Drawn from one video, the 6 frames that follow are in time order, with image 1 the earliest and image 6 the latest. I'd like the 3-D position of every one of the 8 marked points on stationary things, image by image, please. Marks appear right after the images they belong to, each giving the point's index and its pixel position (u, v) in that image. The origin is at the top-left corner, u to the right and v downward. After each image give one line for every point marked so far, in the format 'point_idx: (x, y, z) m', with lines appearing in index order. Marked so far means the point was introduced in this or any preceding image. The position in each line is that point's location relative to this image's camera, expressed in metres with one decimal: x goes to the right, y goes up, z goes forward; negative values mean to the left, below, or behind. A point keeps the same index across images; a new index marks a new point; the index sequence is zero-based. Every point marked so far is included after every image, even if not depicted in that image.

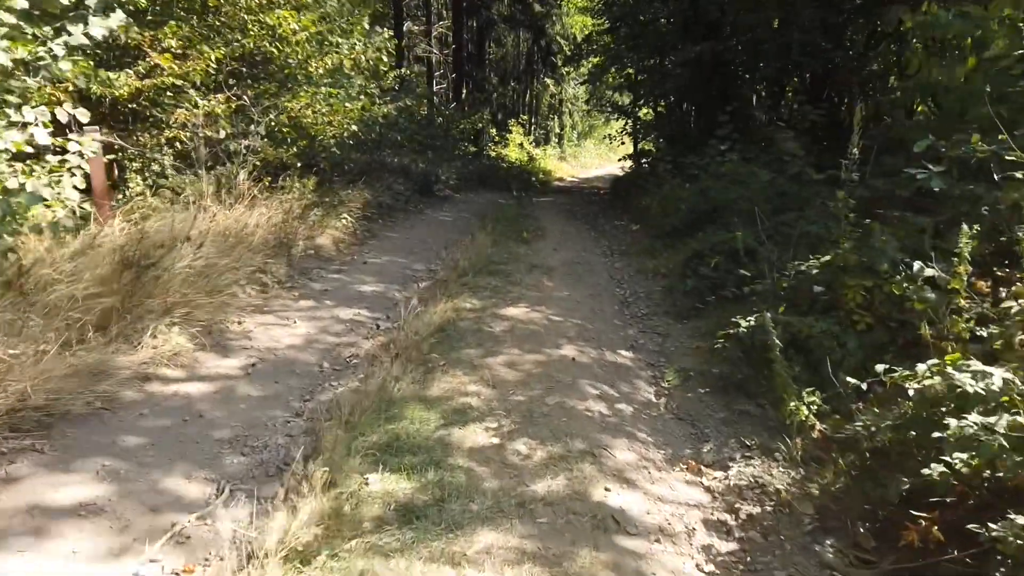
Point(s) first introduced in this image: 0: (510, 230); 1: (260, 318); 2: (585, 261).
0: (0.0, +0.8, +11.0) m
1: (-1.9, -0.2, +5.9) m
2: (+0.8, +0.3, +9.0) m
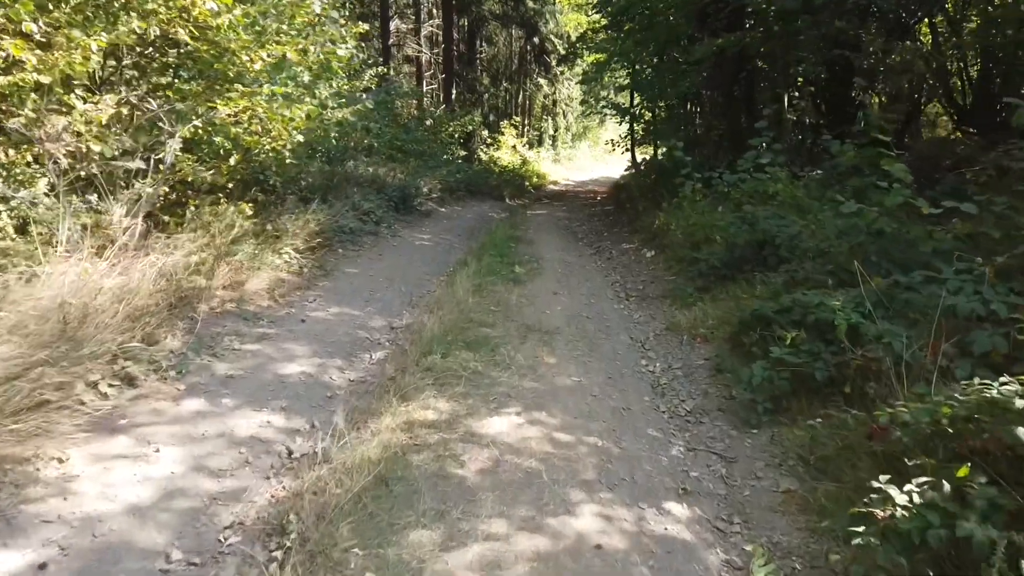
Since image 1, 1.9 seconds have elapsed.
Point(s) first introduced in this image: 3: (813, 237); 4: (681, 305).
0: (-0.2, +0.3, +8.9) m
1: (-2.0, -0.8, +3.8) m
2: (+0.7, -0.2, +6.9) m
3: (+2.4, +0.4, +6.2) m
4: (+1.6, -0.2, +7.1) m
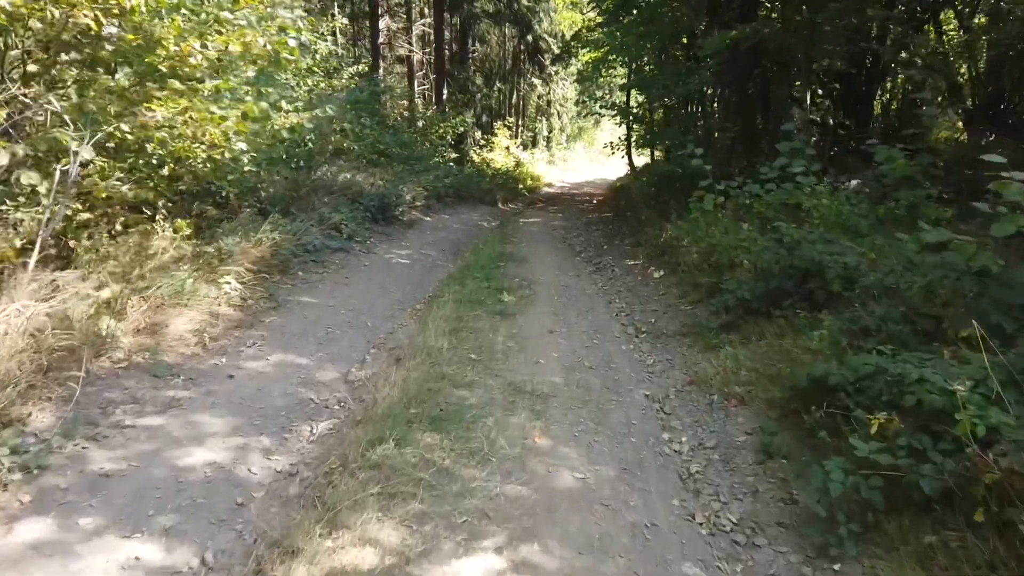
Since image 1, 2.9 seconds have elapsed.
0: (-0.3, 0.0, +7.6) m
1: (-2.1, -1.1, +2.5) m
2: (+0.6, -0.5, +5.6) m
3: (+2.3, +0.1, +4.9) m
4: (+1.5, -0.5, +5.8) m
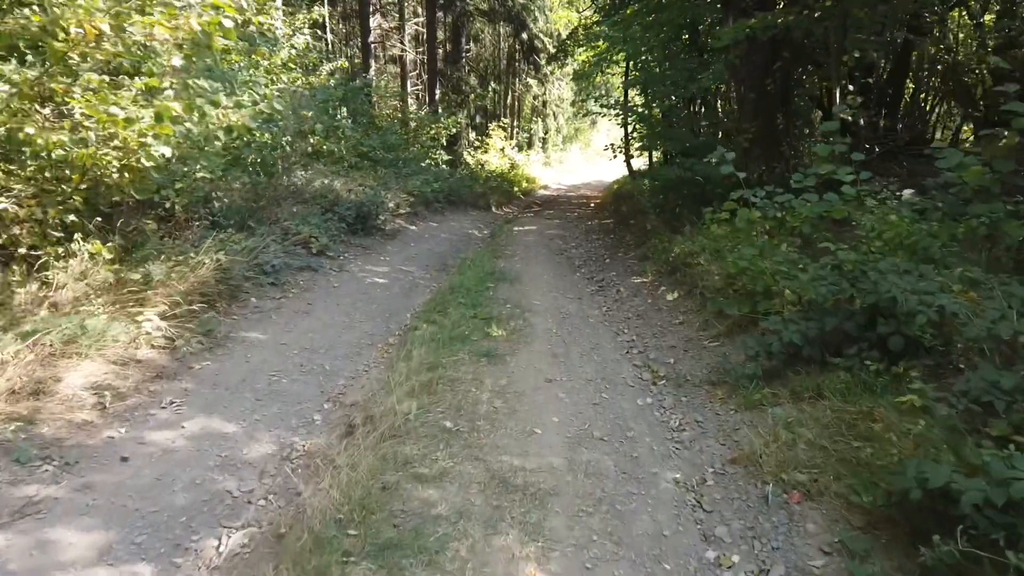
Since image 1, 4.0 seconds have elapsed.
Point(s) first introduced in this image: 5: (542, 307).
0: (-0.4, -0.3, +6.3) m
1: (-2.2, -1.3, +1.2) m
2: (+0.6, -0.8, +4.4) m
3: (+2.3, -0.1, +3.7) m
4: (+1.4, -0.7, +4.6) m
5: (+0.3, -0.2, +7.2) m
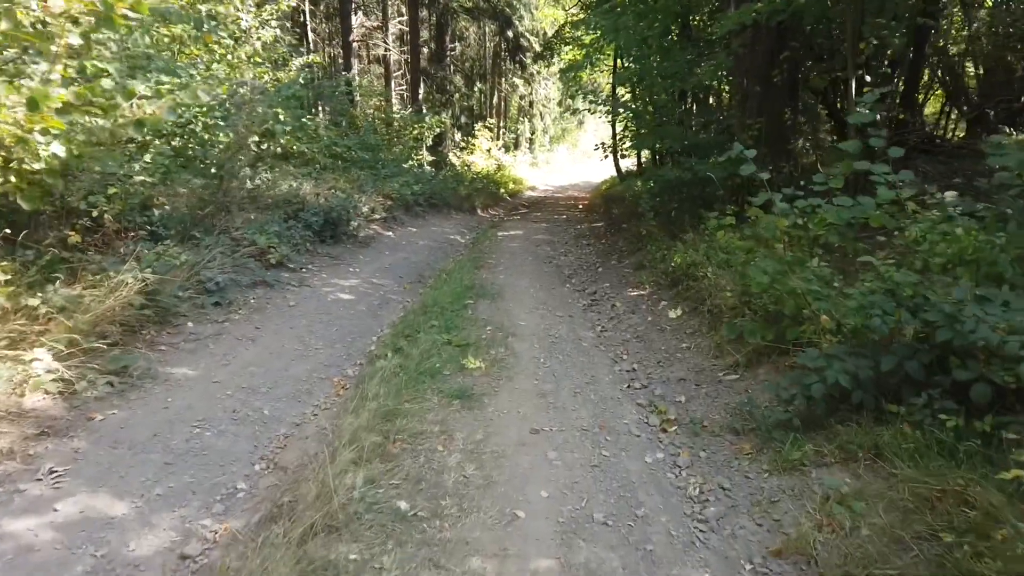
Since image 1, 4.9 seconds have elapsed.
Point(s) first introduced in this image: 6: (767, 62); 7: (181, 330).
0: (-0.5, -0.5, +5.4) m
1: (-2.2, -1.5, +0.2) m
2: (+0.4, -0.9, +3.5) m
3: (+2.2, -0.3, +2.7) m
4: (+1.3, -0.9, +3.7) m
5: (+0.1, -0.3, +6.2) m
6: (+3.0, +2.7, +9.0) m
7: (-2.5, -0.3, +5.7) m
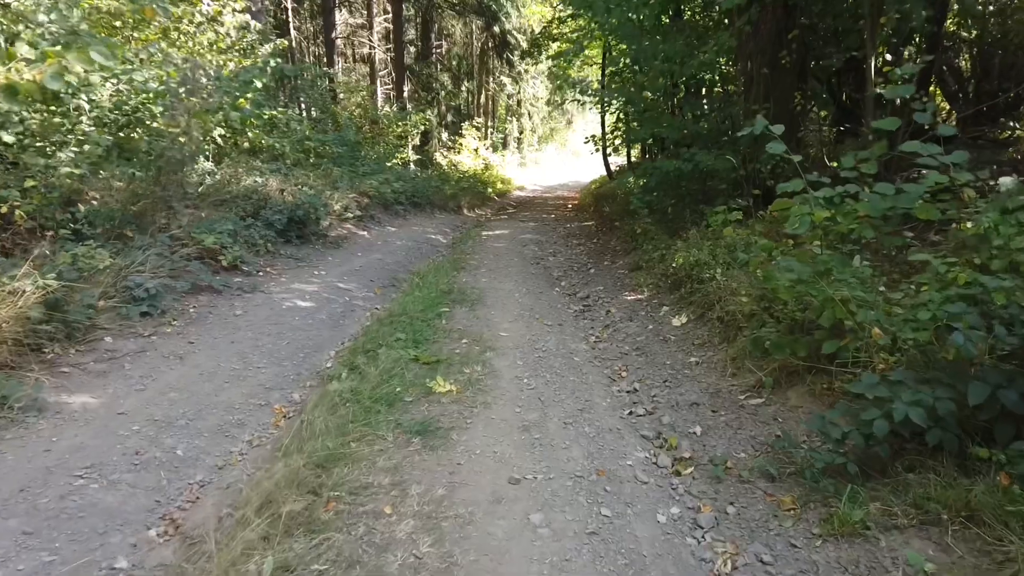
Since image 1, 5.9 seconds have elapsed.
0: (-0.6, -0.5, +4.4) m
1: (-2.3, -1.5, -0.7) m
2: (+0.3, -1.0, +2.6) m
3: (+2.1, -0.3, +1.9) m
4: (+1.2, -0.9, +2.8) m
5: (0.0, -0.4, +5.3) m
6: (+2.8, +2.7, +8.2) m
7: (-2.6, -0.3, +4.8) m
